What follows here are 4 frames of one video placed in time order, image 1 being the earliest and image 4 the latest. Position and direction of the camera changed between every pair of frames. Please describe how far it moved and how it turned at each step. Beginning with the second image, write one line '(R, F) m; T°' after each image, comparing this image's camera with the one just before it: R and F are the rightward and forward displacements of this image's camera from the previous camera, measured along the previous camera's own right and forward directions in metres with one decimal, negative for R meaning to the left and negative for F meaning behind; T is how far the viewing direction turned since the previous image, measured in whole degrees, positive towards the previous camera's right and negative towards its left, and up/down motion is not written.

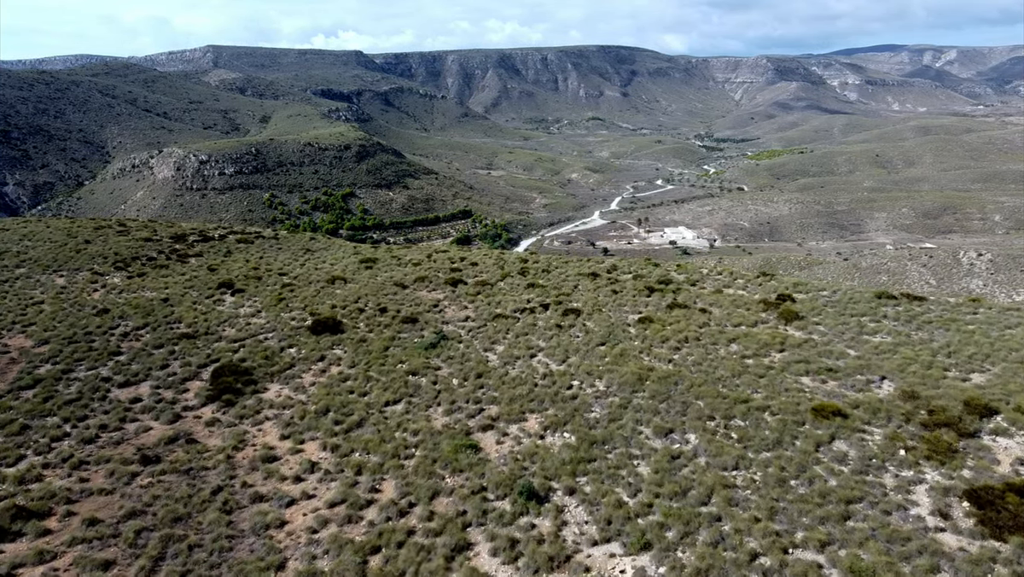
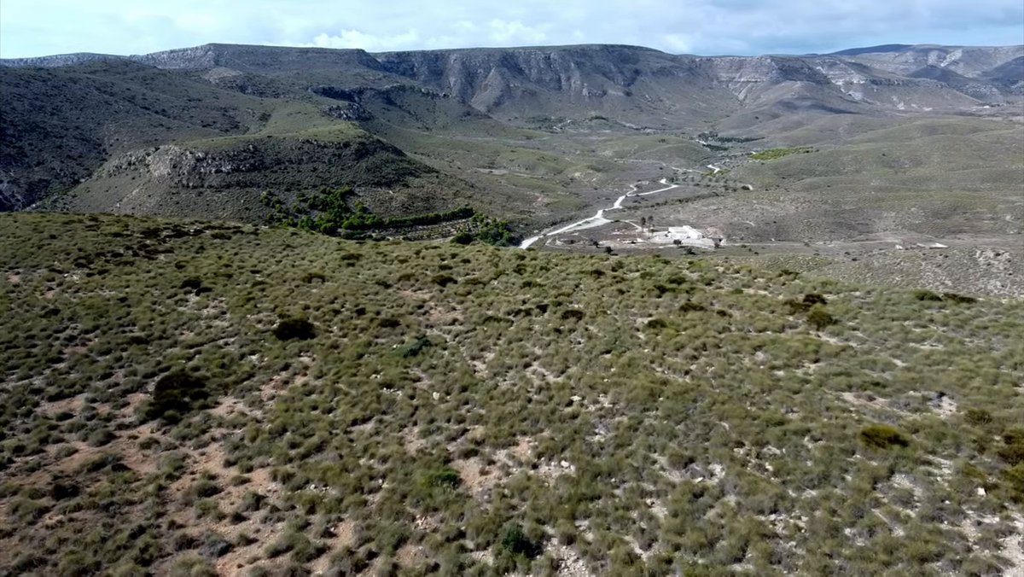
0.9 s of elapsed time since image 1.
(+0.2, +1.9) m; 0°
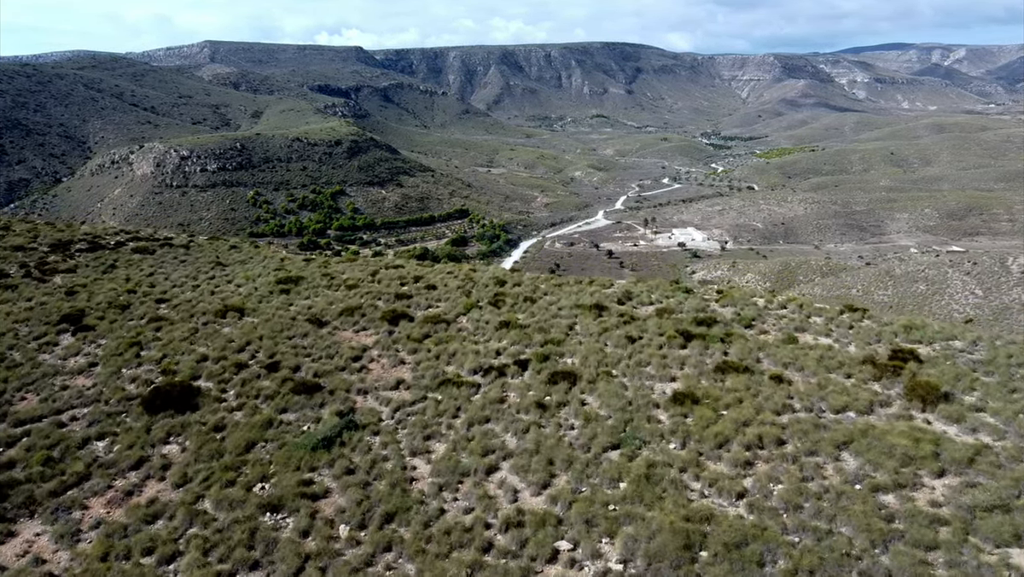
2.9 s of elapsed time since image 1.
(+0.4, +4.2) m; 0°
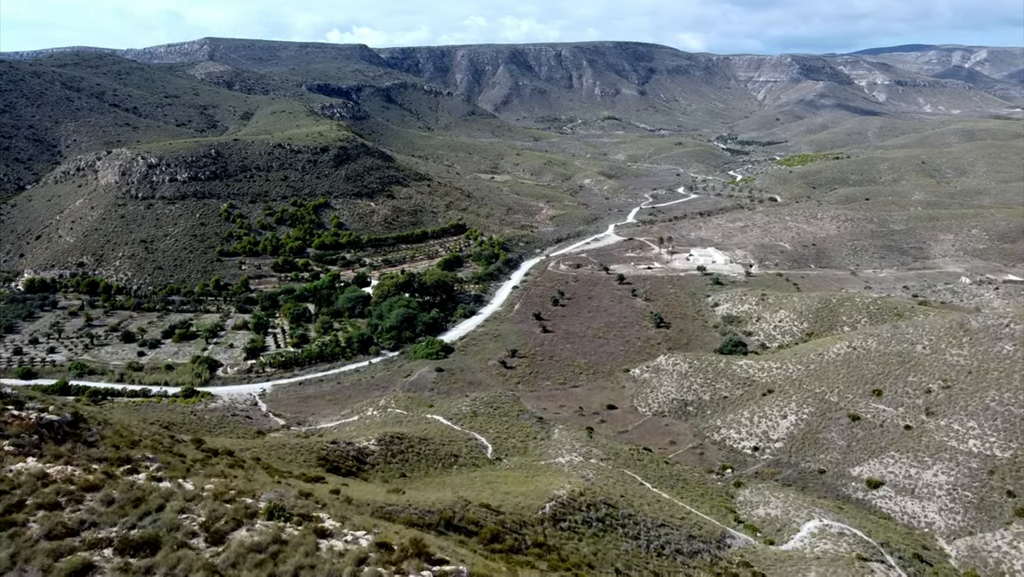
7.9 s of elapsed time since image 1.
(+1.1, +10.0) m; -1°
